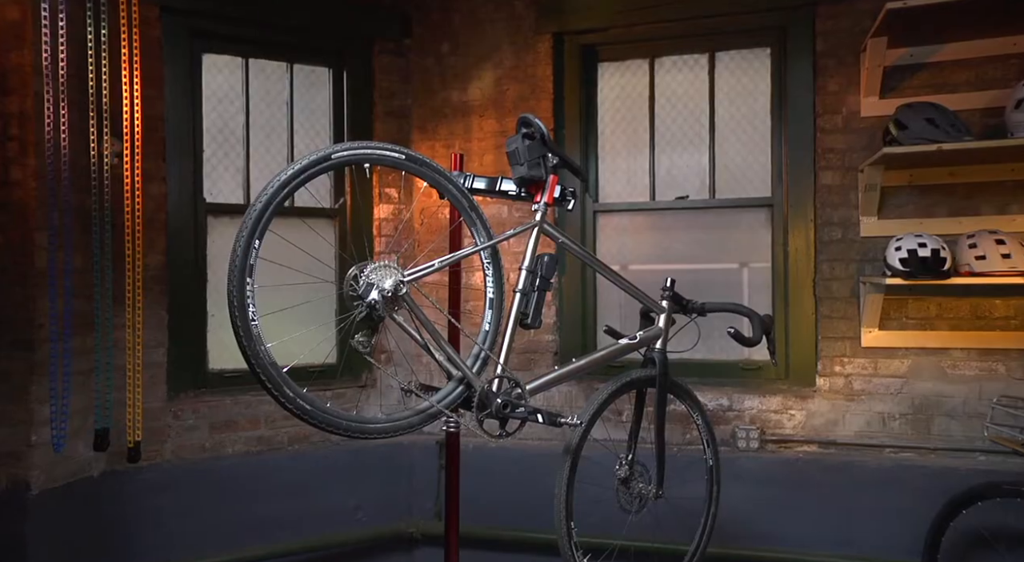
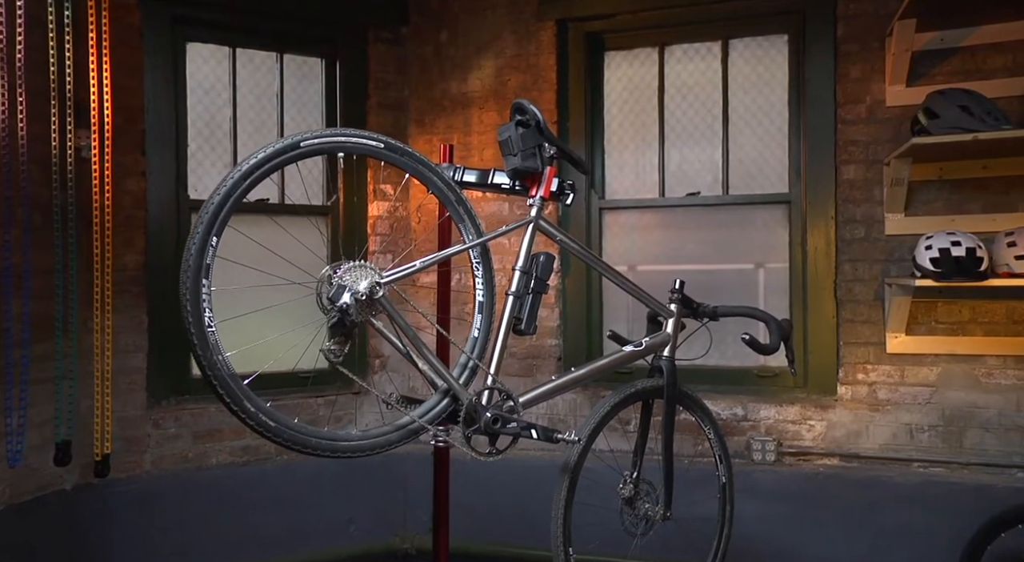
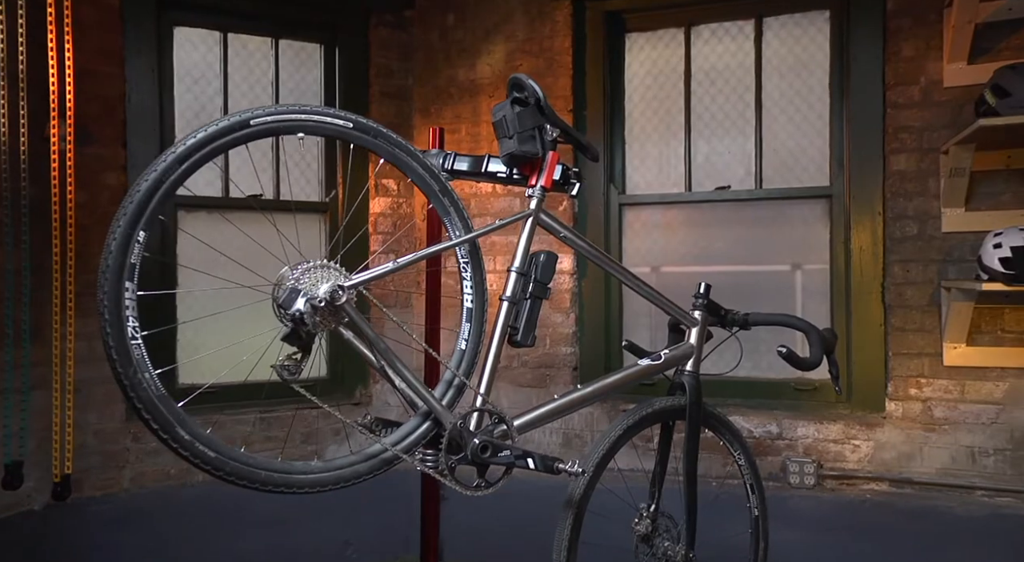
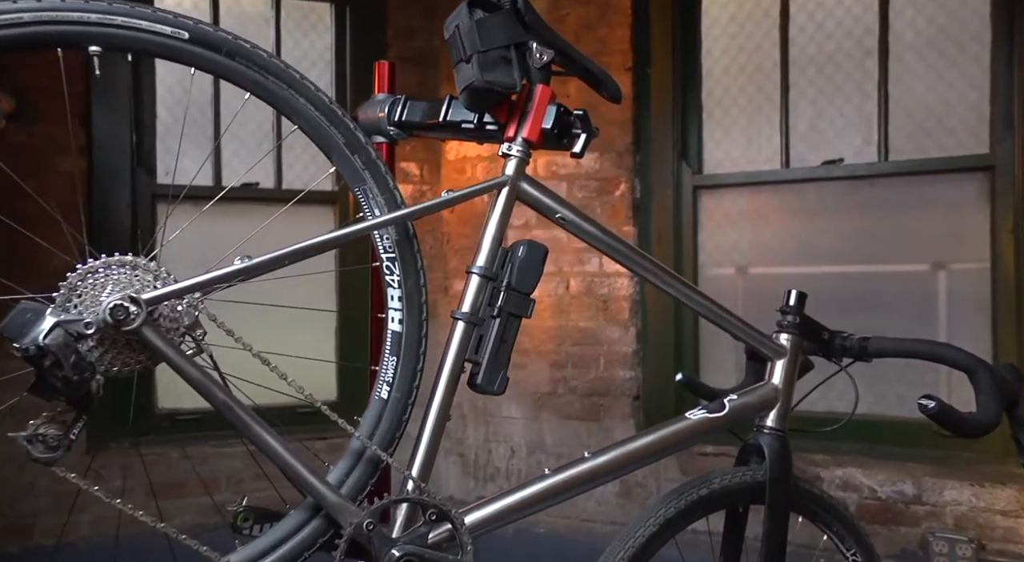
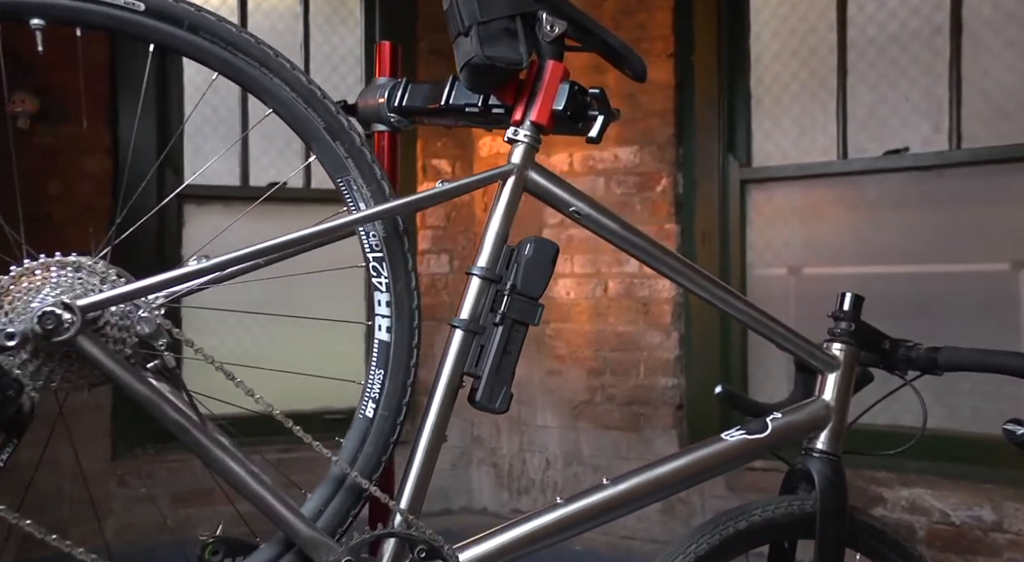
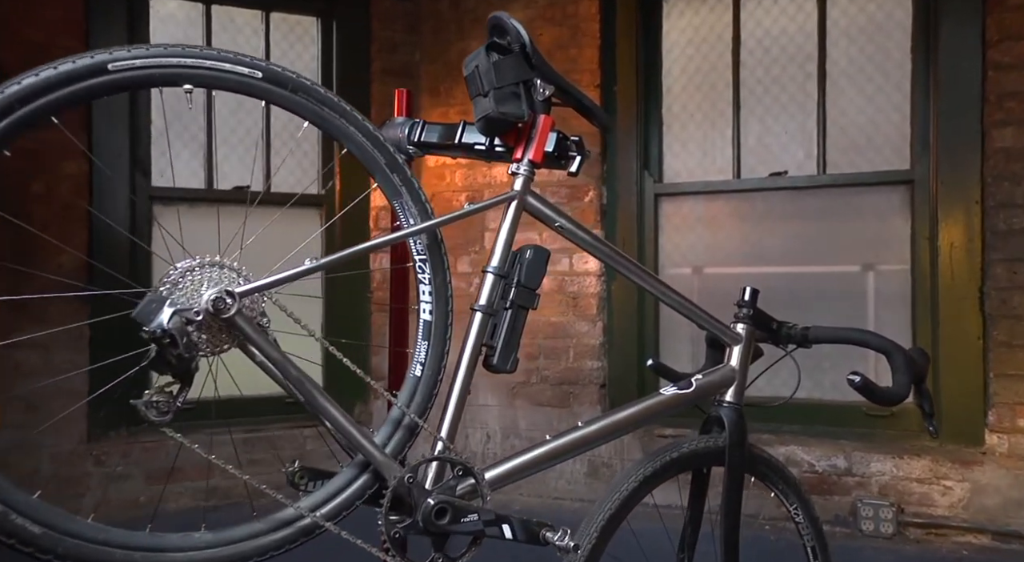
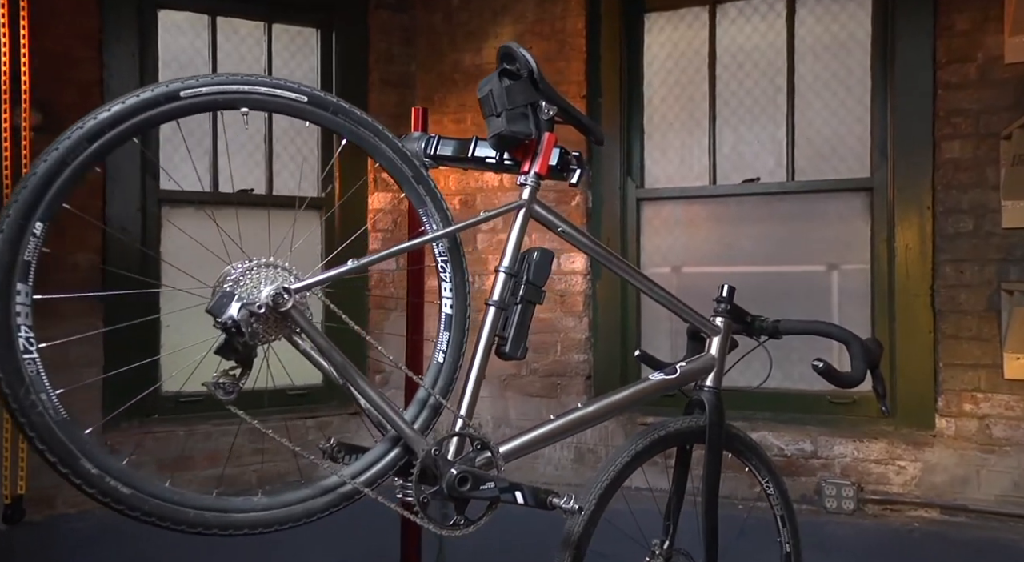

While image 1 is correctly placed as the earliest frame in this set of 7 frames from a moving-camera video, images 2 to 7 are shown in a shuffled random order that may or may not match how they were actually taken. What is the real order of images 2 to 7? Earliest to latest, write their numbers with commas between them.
2, 3, 7, 6, 4, 5
